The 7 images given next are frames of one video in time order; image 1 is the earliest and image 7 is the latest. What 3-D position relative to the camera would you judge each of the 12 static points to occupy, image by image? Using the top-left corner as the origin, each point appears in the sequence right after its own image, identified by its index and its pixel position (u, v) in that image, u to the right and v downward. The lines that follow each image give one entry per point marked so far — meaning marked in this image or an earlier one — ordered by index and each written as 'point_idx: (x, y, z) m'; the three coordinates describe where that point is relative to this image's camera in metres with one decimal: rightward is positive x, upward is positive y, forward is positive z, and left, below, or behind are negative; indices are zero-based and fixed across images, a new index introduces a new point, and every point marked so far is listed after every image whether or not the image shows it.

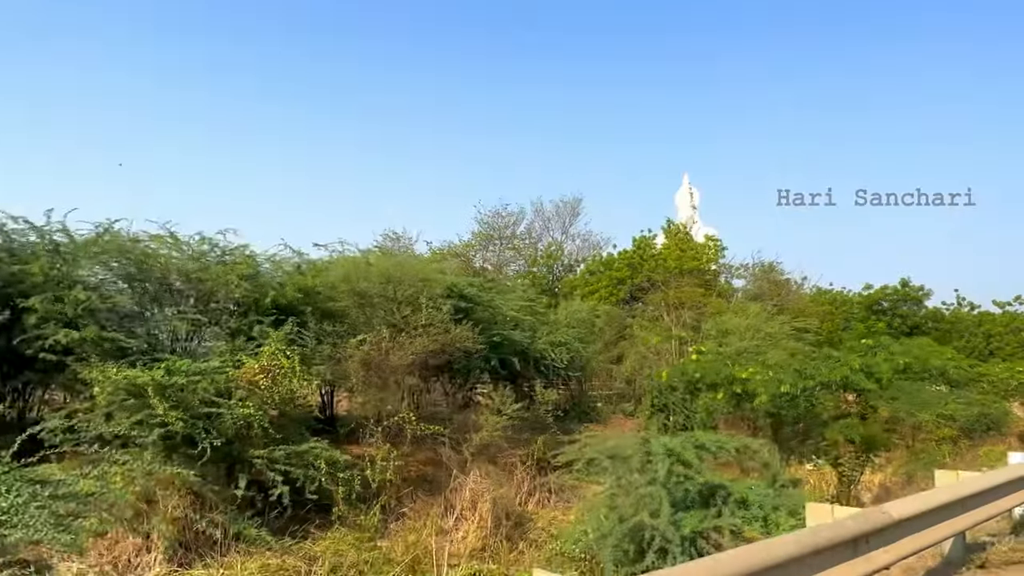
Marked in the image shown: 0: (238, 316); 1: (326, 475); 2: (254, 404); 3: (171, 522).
0: (-4.1, -0.4, +10.2) m
1: (-2.3, -2.3, +8.6) m
2: (-3.1, -1.4, +8.4) m
3: (-3.7, -2.6, +7.6) m
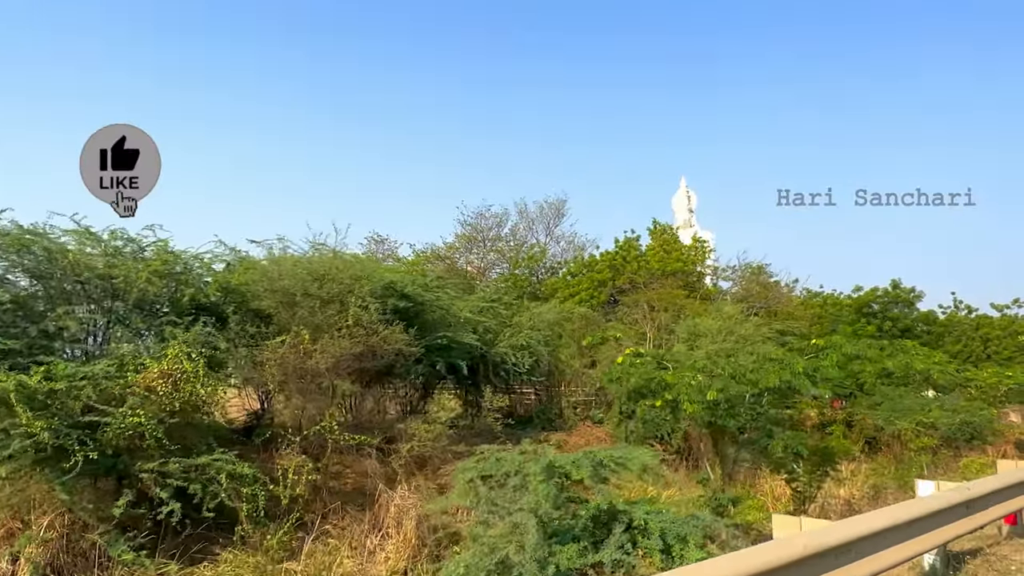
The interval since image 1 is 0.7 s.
0: (-5.0, -0.4, +9.4) m
1: (-3.2, -2.3, +7.8) m
2: (-4.0, -1.4, +7.6) m
3: (-4.6, -2.5, +6.8) m
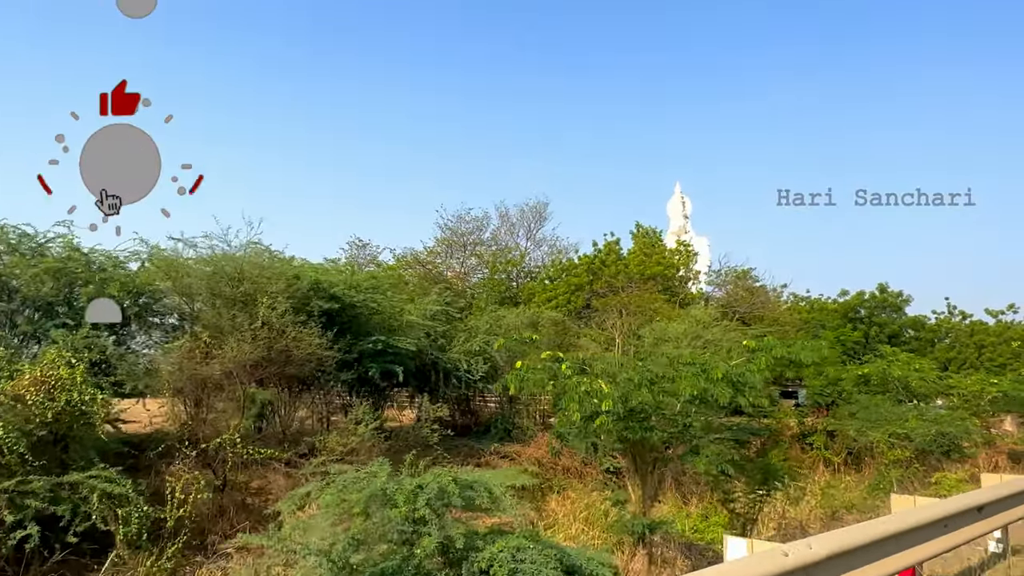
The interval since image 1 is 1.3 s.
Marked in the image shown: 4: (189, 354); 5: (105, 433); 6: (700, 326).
0: (-5.9, -0.4, +8.6) m
1: (-4.1, -2.2, +6.9) m
2: (-4.9, -1.3, +6.8) m
3: (-5.6, -2.5, +6.0) m
4: (-3.8, -0.8, +8.2) m
5: (-4.6, -1.6, +7.8) m
6: (+4.7, -0.9, +17.4) m
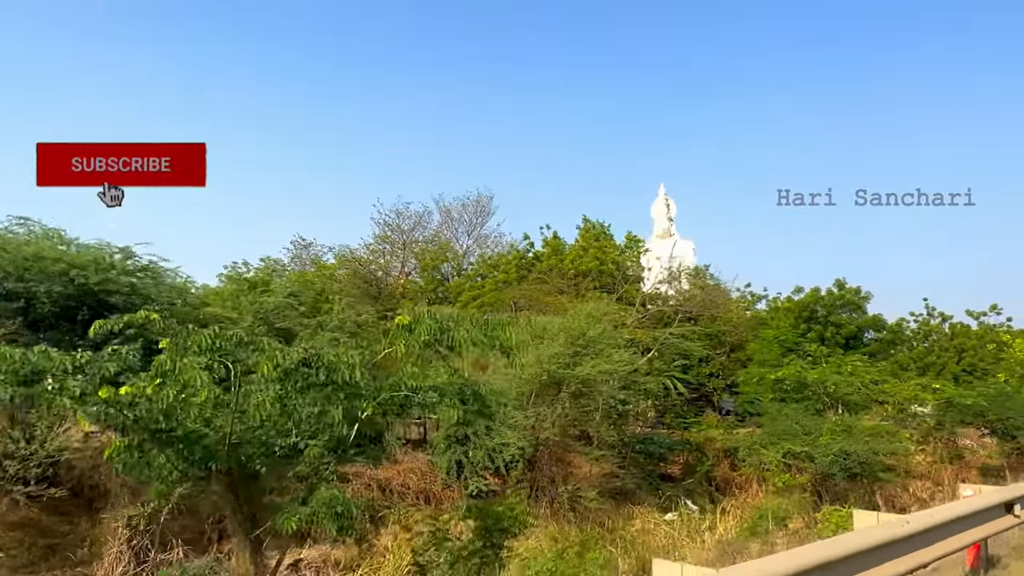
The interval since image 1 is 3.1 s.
0: (-8.4, -0.1, +6.4) m
1: (-6.7, -2.0, +4.7) m
2: (-7.5, -1.1, +4.6) m
3: (-8.1, -2.2, +3.8) m
4: (-6.4, -0.6, +6.1) m
5: (-7.1, -1.4, +5.6) m
6: (+2.2, -0.7, +15.2) m
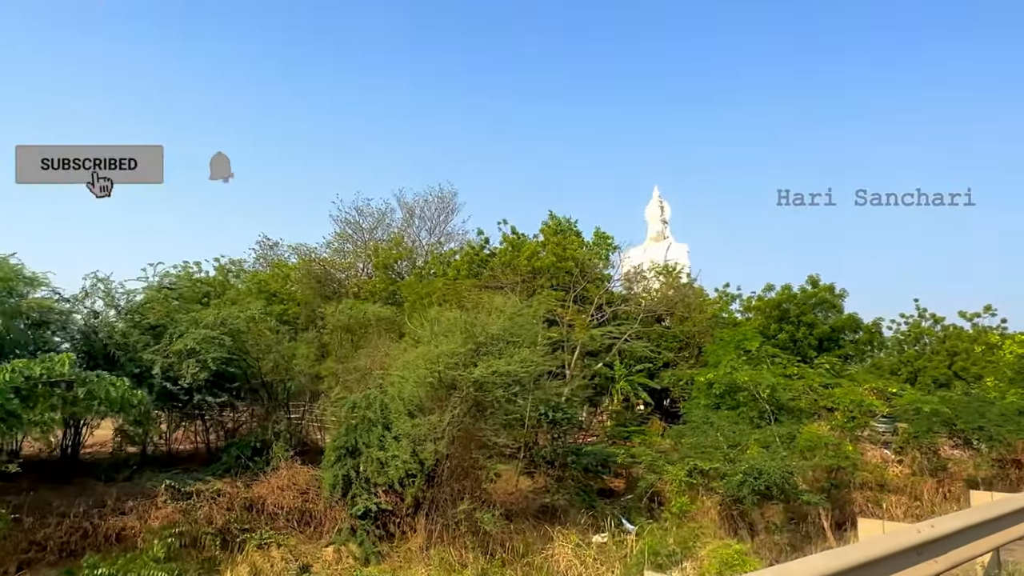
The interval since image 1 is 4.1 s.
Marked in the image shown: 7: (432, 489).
0: (-10.0, +0.1, +5.1) m
1: (-8.3, -1.8, +3.3) m
2: (-9.1, -0.9, +3.3) m
3: (-9.7, -2.0, +2.4) m
4: (-7.9, -0.4, +4.7) m
5: (-8.7, -1.2, +4.2) m
6: (+0.7, -0.6, +13.8) m
7: (-1.2, -3.0, +10.3) m
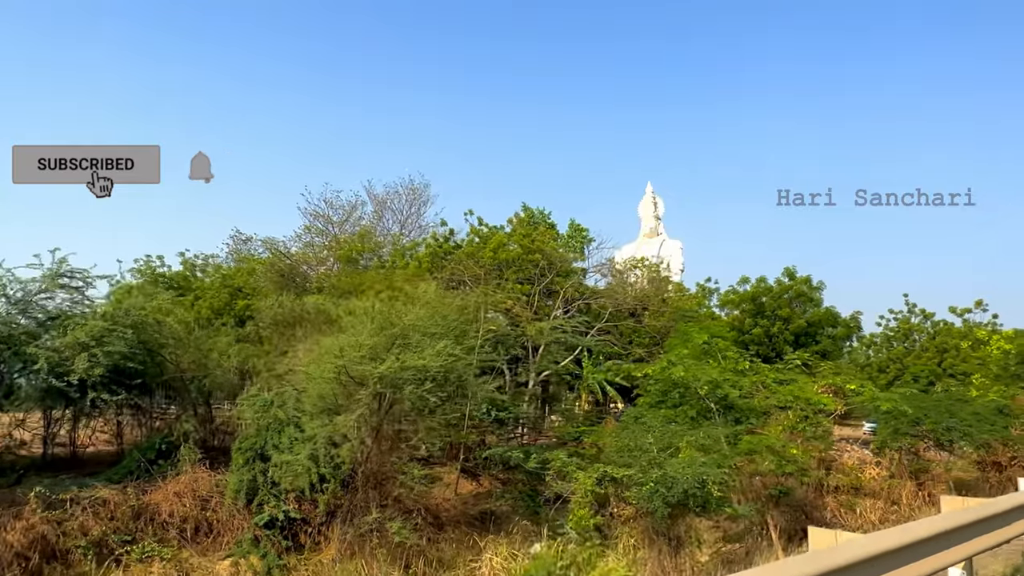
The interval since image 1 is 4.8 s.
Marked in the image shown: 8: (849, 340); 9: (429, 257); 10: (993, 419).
0: (-11.1, +0.2, +4.2) m
1: (-9.3, -1.6, +2.5) m
2: (-10.1, -0.7, +2.4) m
3: (-10.8, -1.8, +1.5) m
4: (-9.0, -0.2, +3.8) m
5: (-9.8, -1.0, +3.3) m
6: (-0.3, -0.4, +12.9) m
7: (-2.3, -2.9, +9.4) m
8: (+8.9, -1.4, +18.3) m
9: (-2.3, +0.9, +20.1) m
10: (+10.1, -2.8, +14.6) m
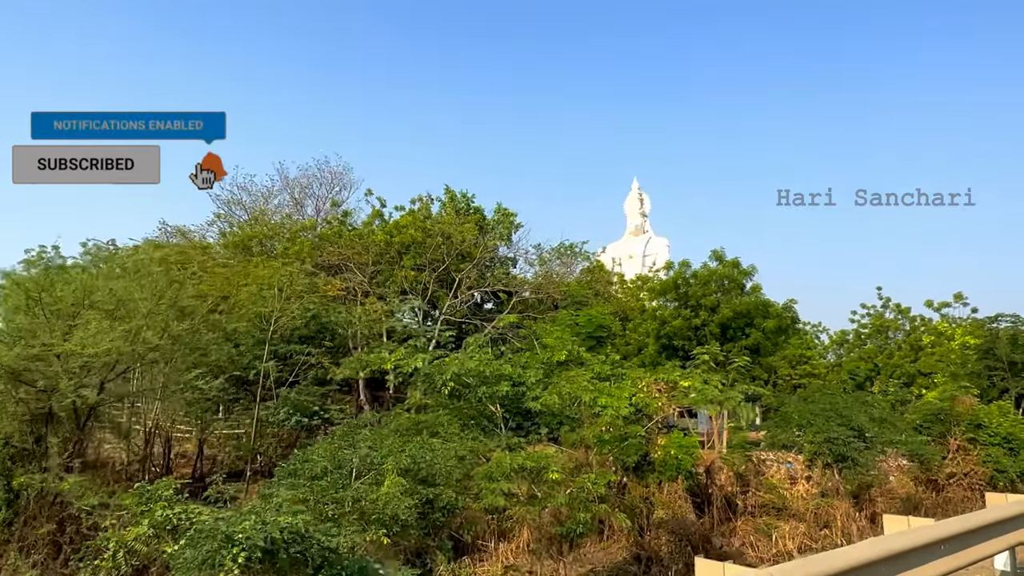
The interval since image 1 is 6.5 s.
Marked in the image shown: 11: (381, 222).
0: (-13.8, +0.6, +2.0) m
1: (-12.1, -1.2, +0.2) m
2: (-12.9, -0.3, +0.2) m
3: (-13.6, -1.4, -0.7) m
4: (-11.8, +0.2, +1.6) m
5: (-12.5, -0.6, +1.1) m
6: (-3.0, -0.1, +10.5) m
7: (-5.0, -2.5, +7.1) m
8: (+6.3, -1.0, +15.8) m
9: (-4.9, +1.2, +17.7) m
10: (+7.4, -2.4, +12.2) m
11: (-3.5, +1.6, +18.5) m
